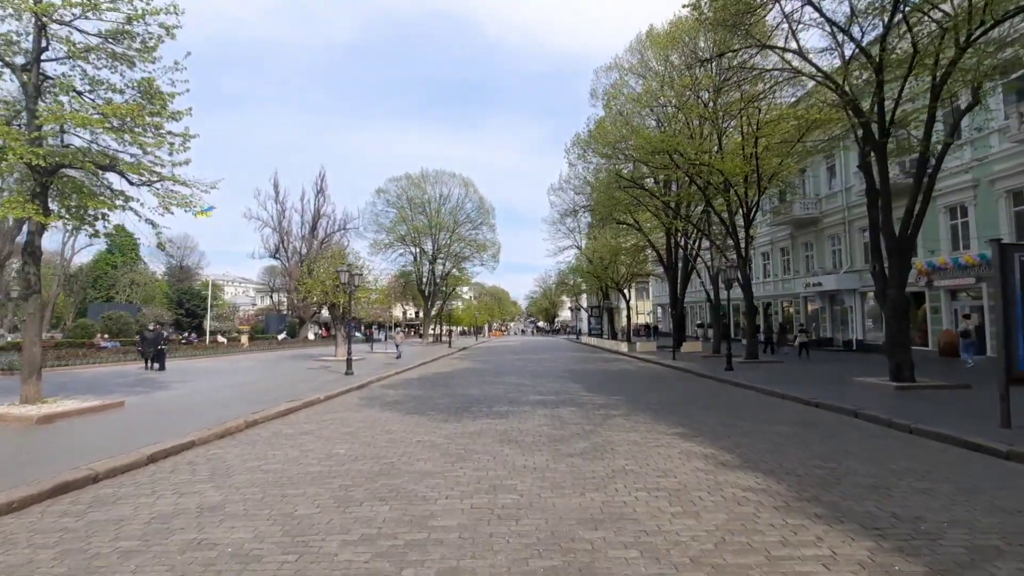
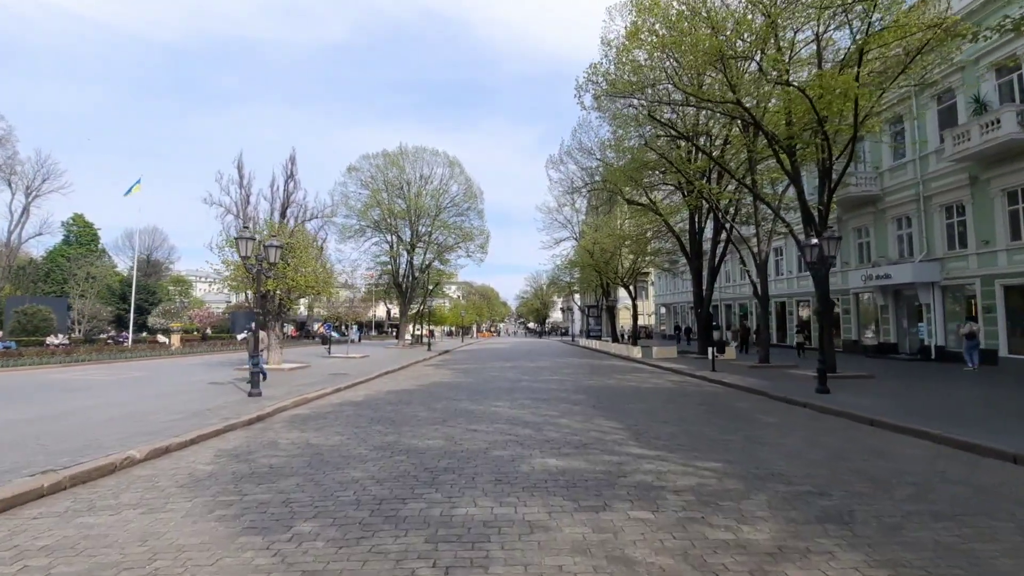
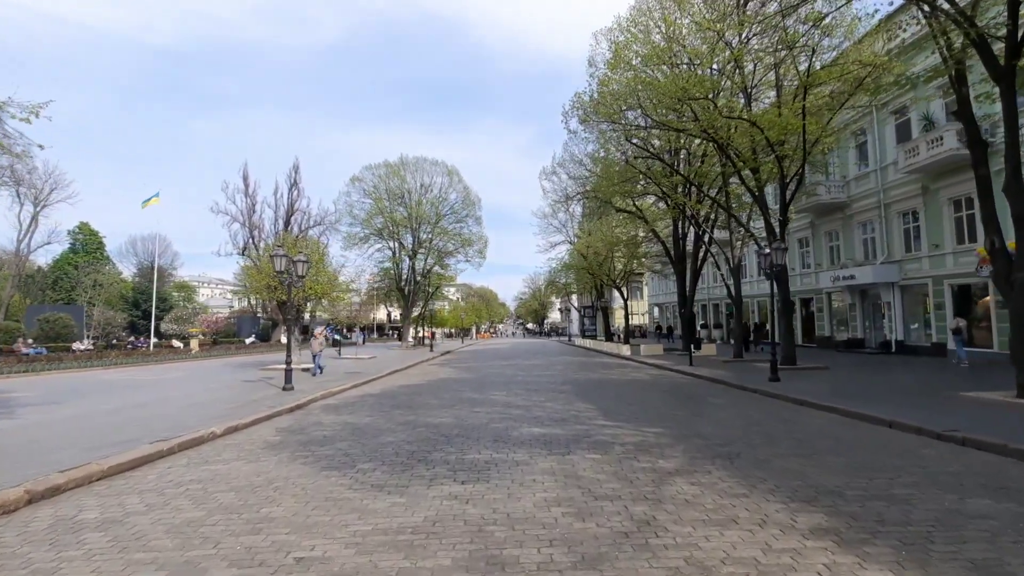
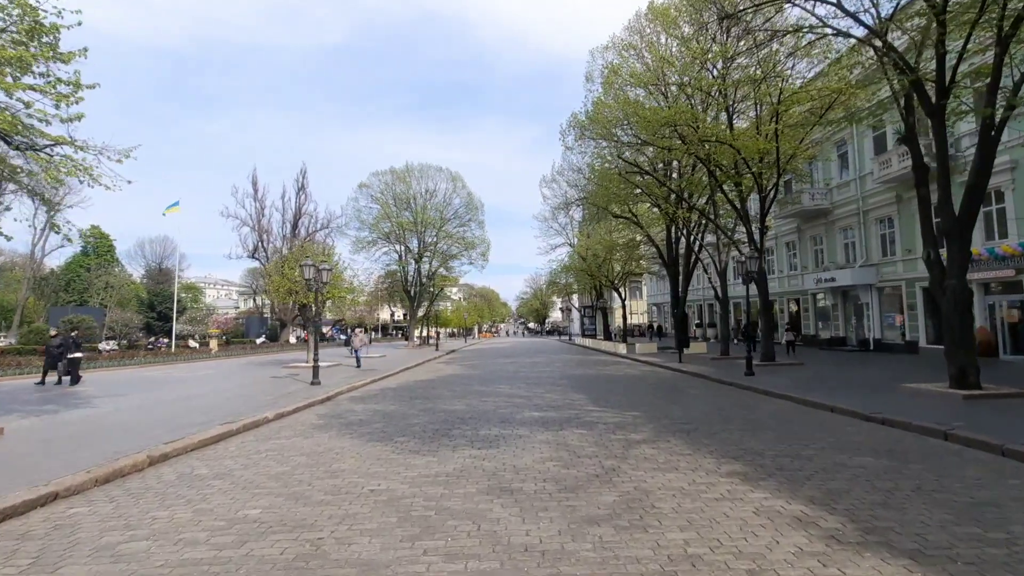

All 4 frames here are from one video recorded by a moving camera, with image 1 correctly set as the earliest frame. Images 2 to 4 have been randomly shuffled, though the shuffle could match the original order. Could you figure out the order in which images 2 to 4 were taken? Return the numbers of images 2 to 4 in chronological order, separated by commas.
4, 3, 2
